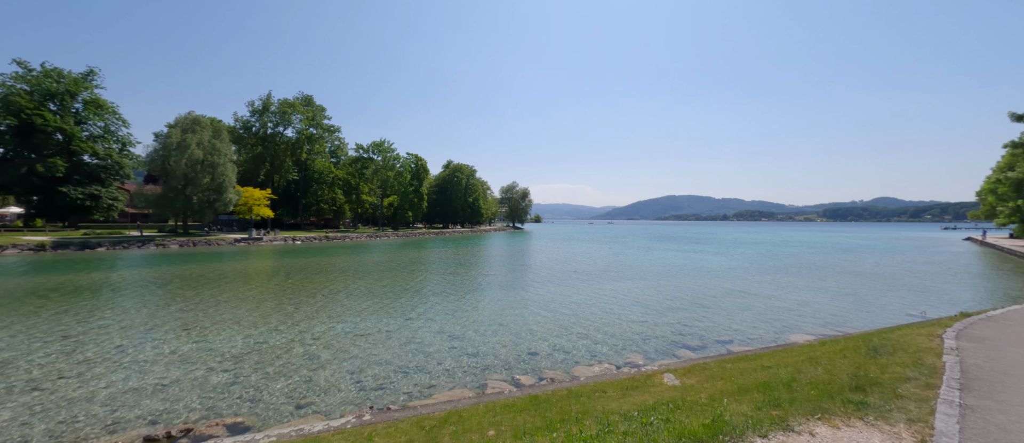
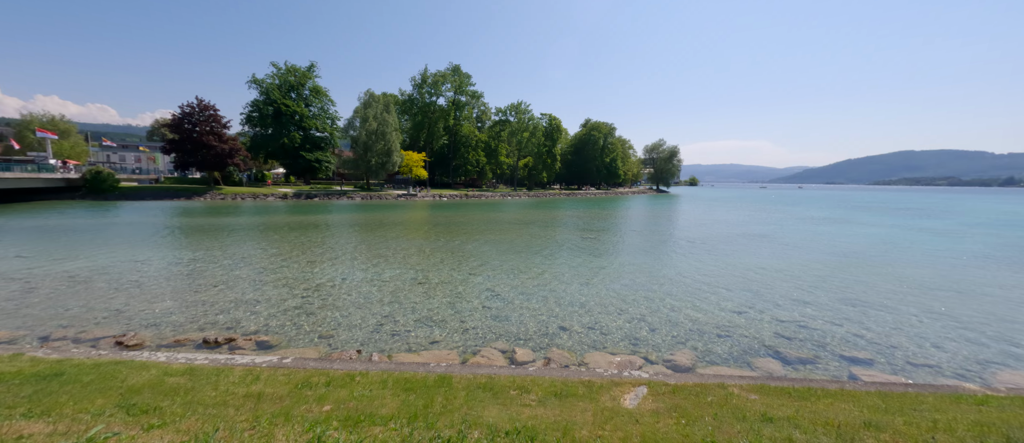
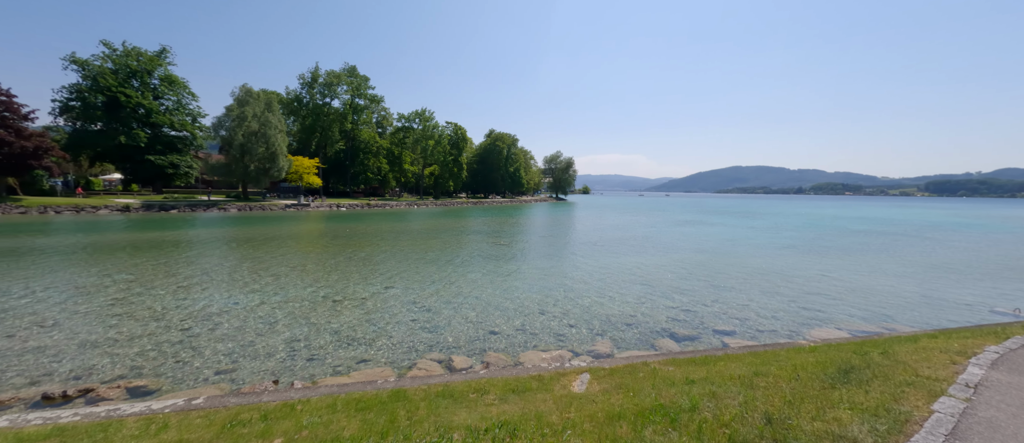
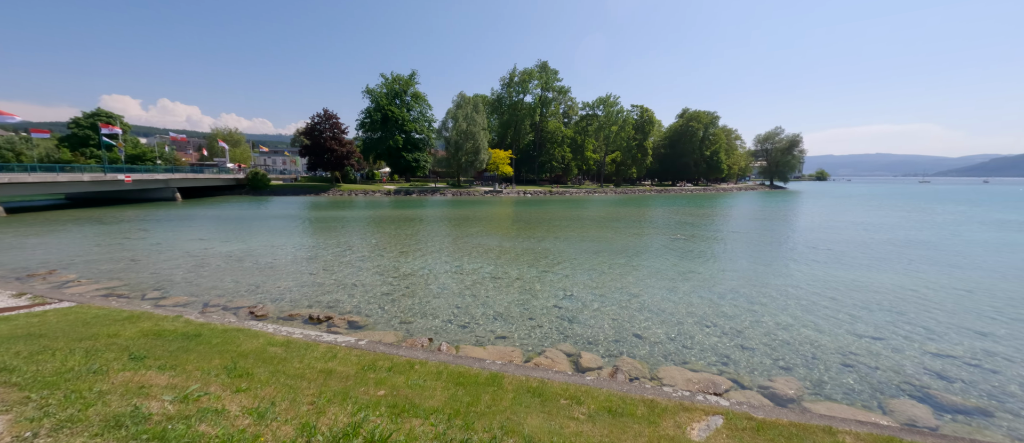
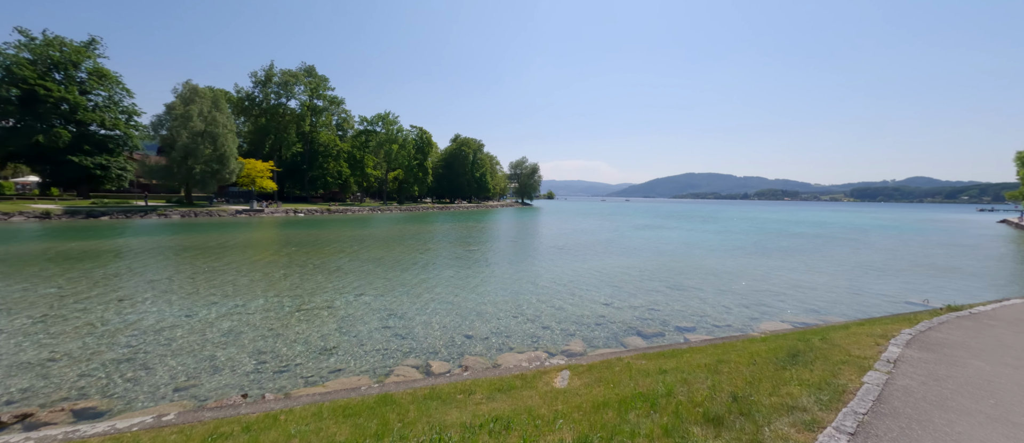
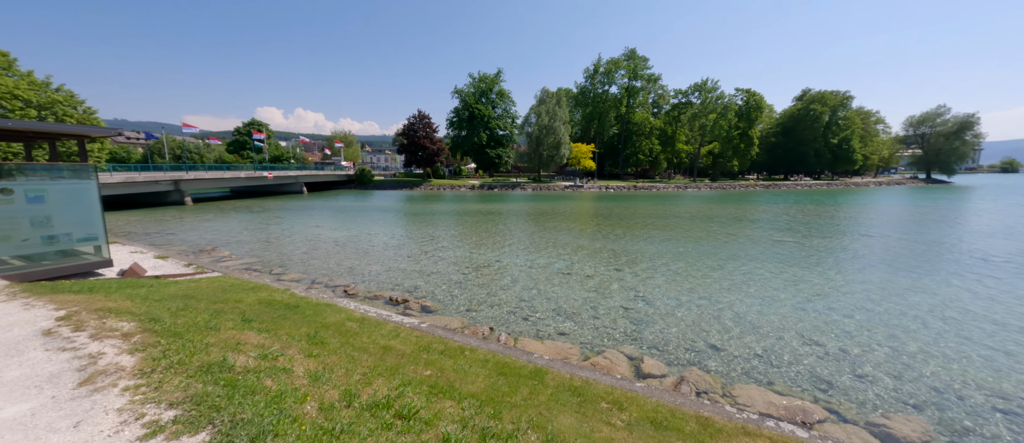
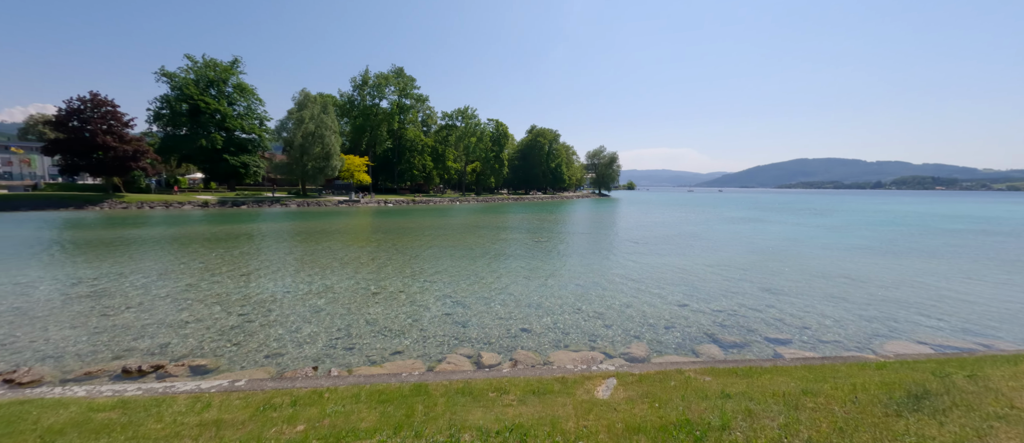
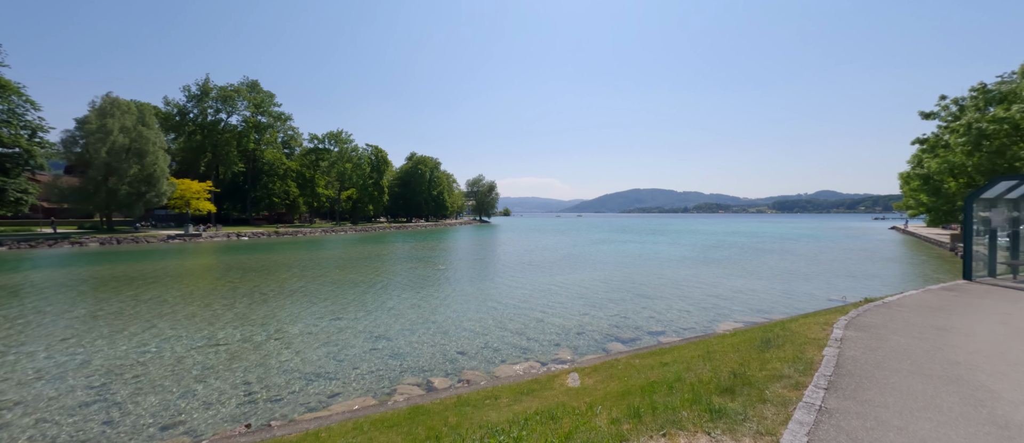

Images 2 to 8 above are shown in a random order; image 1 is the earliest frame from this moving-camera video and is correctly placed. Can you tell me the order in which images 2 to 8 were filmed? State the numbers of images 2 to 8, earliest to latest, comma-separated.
8, 5, 3, 7, 2, 4, 6
